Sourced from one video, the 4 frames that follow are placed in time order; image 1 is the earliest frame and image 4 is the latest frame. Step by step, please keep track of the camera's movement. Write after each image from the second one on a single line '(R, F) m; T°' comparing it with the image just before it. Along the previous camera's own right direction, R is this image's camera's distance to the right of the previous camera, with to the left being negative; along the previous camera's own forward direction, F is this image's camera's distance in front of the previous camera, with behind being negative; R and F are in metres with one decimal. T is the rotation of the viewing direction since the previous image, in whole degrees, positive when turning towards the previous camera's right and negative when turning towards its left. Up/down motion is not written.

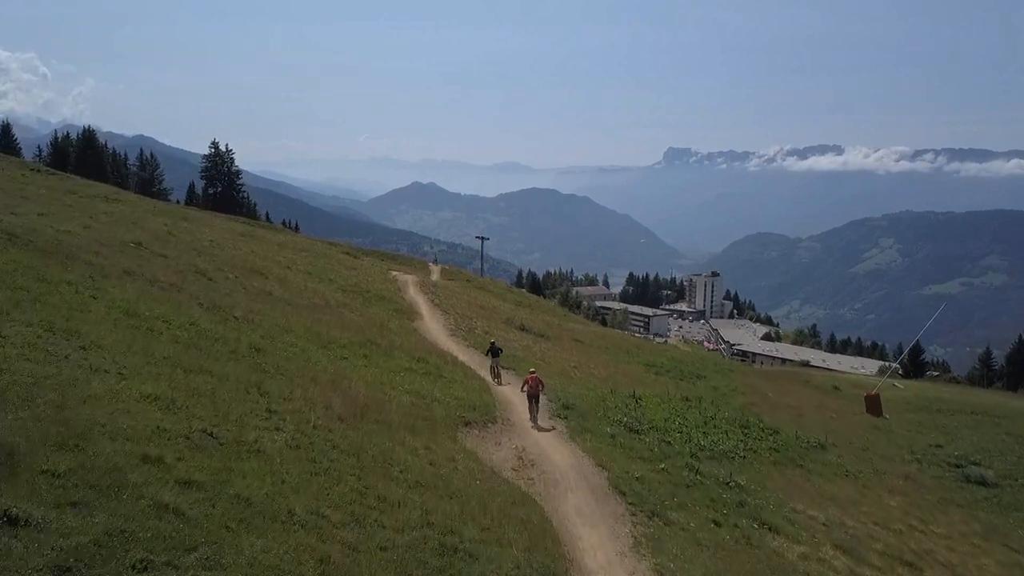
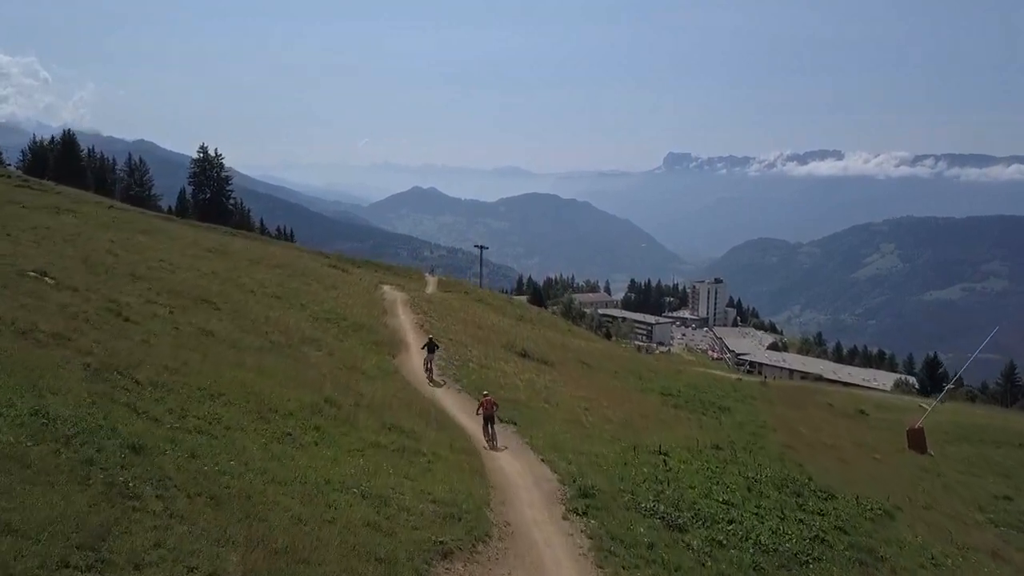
(0.0, +5.9) m; 0°
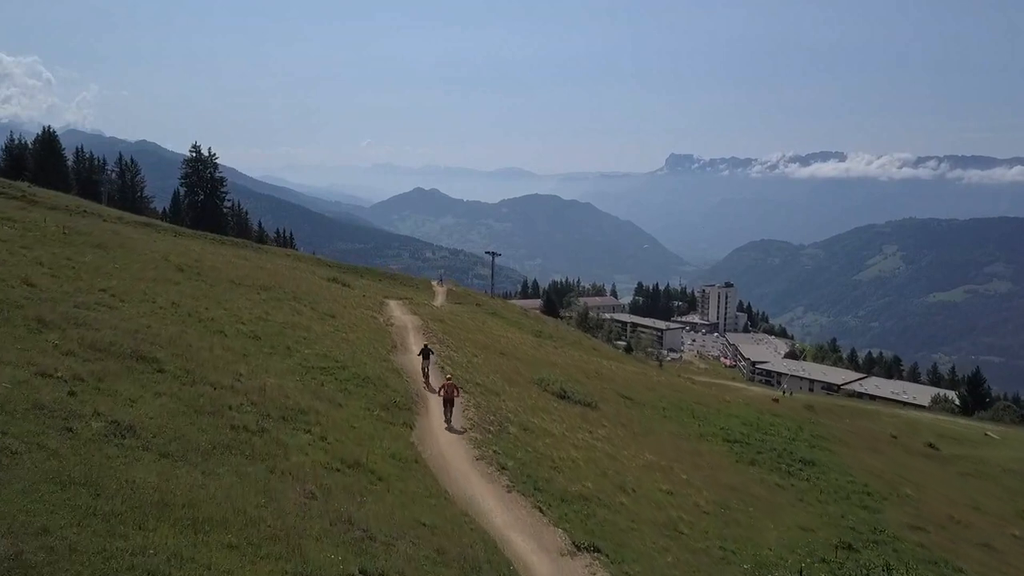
(-2.4, +9.0) m; 0°
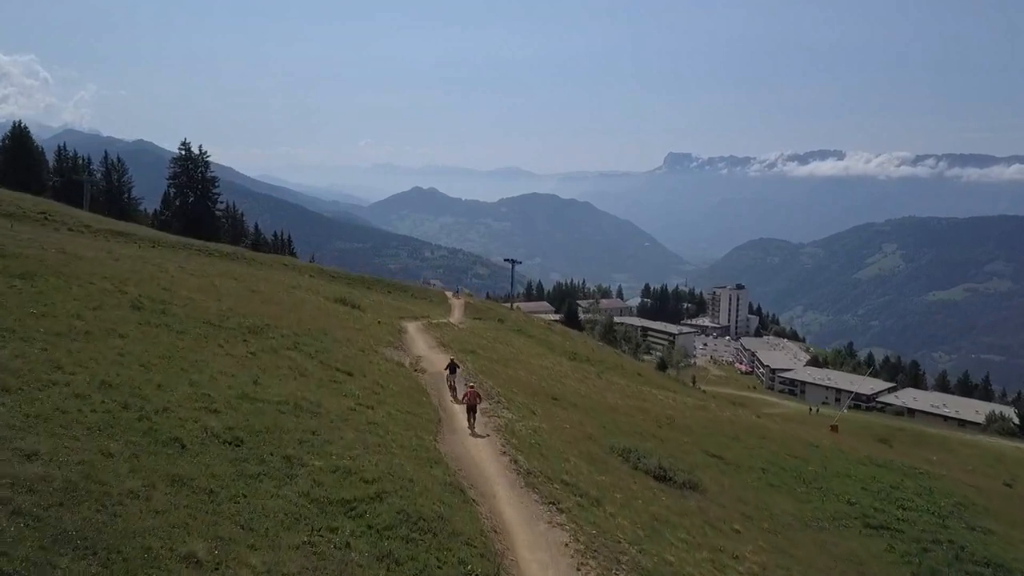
(-4.0, +11.2) m; 0°
